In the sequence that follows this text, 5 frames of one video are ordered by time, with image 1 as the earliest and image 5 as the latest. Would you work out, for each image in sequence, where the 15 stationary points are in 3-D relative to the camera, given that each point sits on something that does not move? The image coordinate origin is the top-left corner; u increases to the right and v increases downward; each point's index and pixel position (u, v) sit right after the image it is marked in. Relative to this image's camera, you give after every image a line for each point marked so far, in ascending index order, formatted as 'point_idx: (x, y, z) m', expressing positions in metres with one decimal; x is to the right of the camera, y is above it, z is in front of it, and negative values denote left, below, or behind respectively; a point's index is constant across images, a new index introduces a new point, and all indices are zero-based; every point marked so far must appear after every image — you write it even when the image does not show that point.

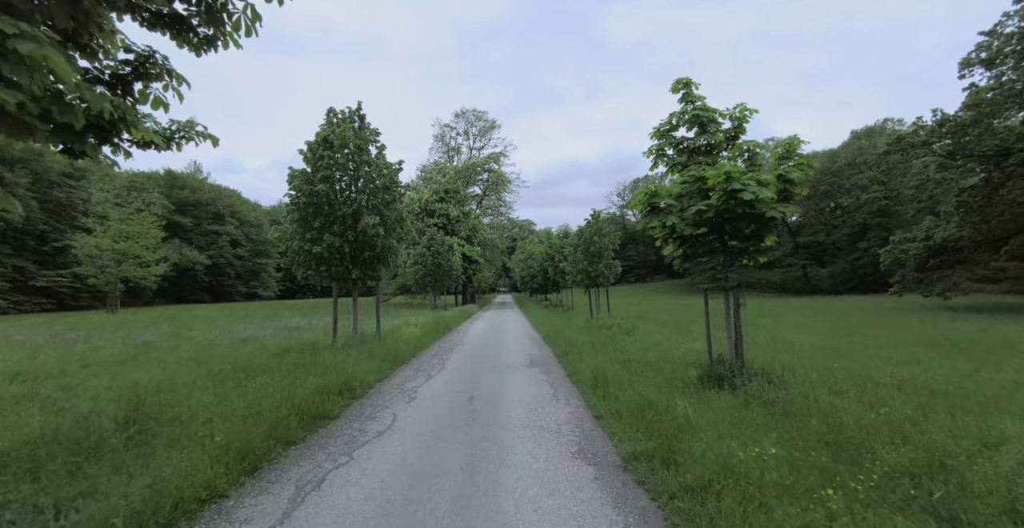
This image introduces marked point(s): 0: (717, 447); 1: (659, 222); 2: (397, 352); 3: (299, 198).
0: (+1.8, -1.6, +3.6) m
1: (+2.8, +0.8, +8.0) m
2: (-2.7, -2.1, +9.7) m
3: (-5.7, +1.8, +11.2) m
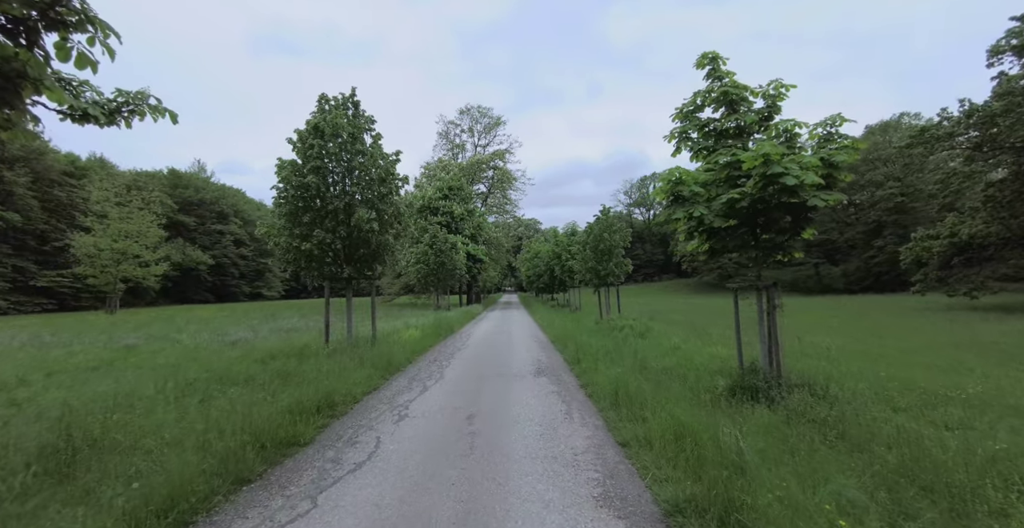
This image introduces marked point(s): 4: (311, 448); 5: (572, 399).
0: (+1.8, -1.5, +2.7) m
1: (+2.9, +0.8, +7.1) m
2: (-2.5, -2.0, +8.8) m
3: (-5.5, +1.8, +10.4) m
4: (-2.1, -1.9, +4.4) m
5: (+0.9, -2.1, +6.4) m
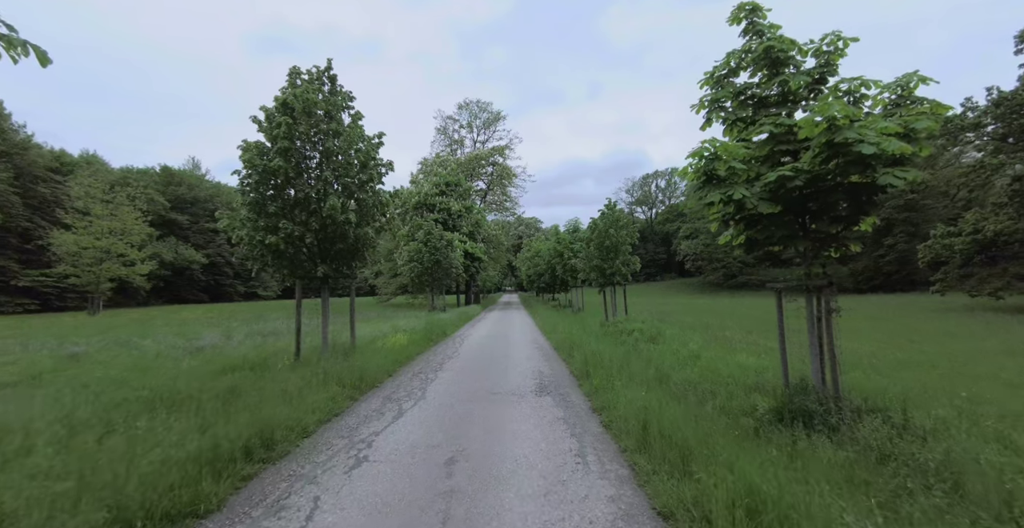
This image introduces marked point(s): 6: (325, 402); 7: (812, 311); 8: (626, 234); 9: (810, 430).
0: (+1.8, -1.5, +1.3) m
1: (+2.8, +0.9, +5.7) m
2: (-2.6, -1.9, +7.5) m
3: (-5.6, +1.9, +9.0) m
4: (-2.2, -1.9, +3.0) m
5: (+0.8, -2.0, +5.0) m
6: (-2.6, -1.9, +5.9) m
7: (+4.5, -0.7, +6.2) m
8: (+5.2, +1.3, +19.0) m
9: (+3.8, -2.1, +5.3) m
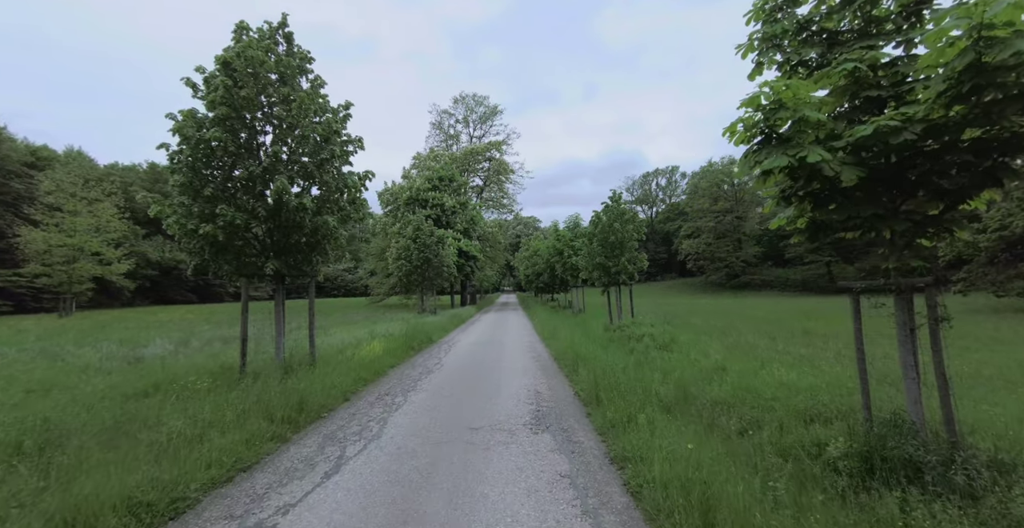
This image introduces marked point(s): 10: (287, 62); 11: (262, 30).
0: (+1.6, -1.4, -0.3) m
1: (+2.7, +1.0, +4.1) m
2: (-2.8, -1.8, +5.8) m
3: (-5.8, +2.0, +7.3) m
4: (-2.3, -1.8, +1.4) m
5: (+0.7, -1.9, +3.3) m
6: (-2.7, -1.8, +4.2) m
7: (+4.3, -0.6, +4.6) m
8: (+5.0, +1.4, +17.3) m
9: (+3.6, -2.0, +3.7) m
10: (-4.4, +3.9, +8.2) m
11: (-5.0, +4.7, +8.3) m
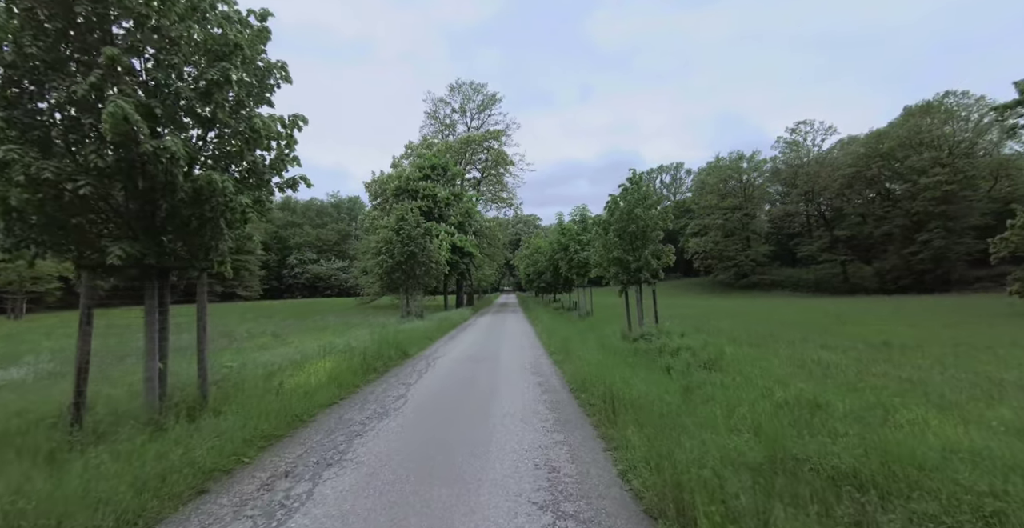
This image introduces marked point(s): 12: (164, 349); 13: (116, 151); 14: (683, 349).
0: (+1.6, -1.2, -3.3) m
1: (+2.6, +1.2, +1.1) m
2: (-2.8, -1.7, +2.8) m
3: (-5.8, +2.2, +4.4) m
4: (-2.4, -1.6, -1.6) m
5: (+0.6, -1.7, +0.3) m
6: (-2.8, -1.6, +1.2) m
7: (+4.3, -0.4, +1.6) m
8: (+4.9, +1.6, +14.4) m
9: (+3.6, -1.8, +0.7) m
10: (-4.4, +4.1, +5.2) m
11: (-5.0, +4.8, +5.4) m
12: (-4.9, -1.4, +6.1) m
13: (-4.5, +1.3, +4.8) m
14: (+4.4, -2.1, +10.8) m
